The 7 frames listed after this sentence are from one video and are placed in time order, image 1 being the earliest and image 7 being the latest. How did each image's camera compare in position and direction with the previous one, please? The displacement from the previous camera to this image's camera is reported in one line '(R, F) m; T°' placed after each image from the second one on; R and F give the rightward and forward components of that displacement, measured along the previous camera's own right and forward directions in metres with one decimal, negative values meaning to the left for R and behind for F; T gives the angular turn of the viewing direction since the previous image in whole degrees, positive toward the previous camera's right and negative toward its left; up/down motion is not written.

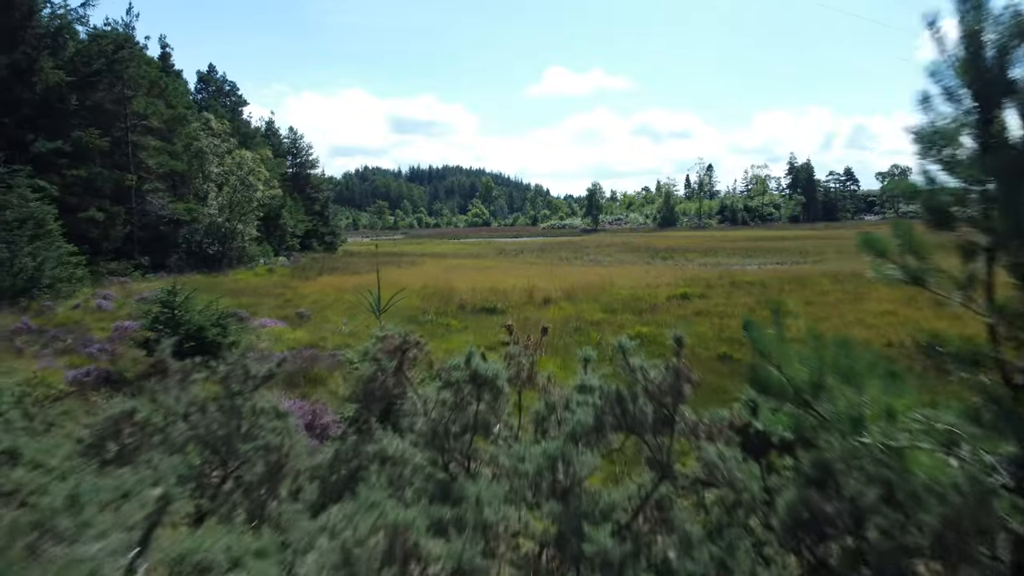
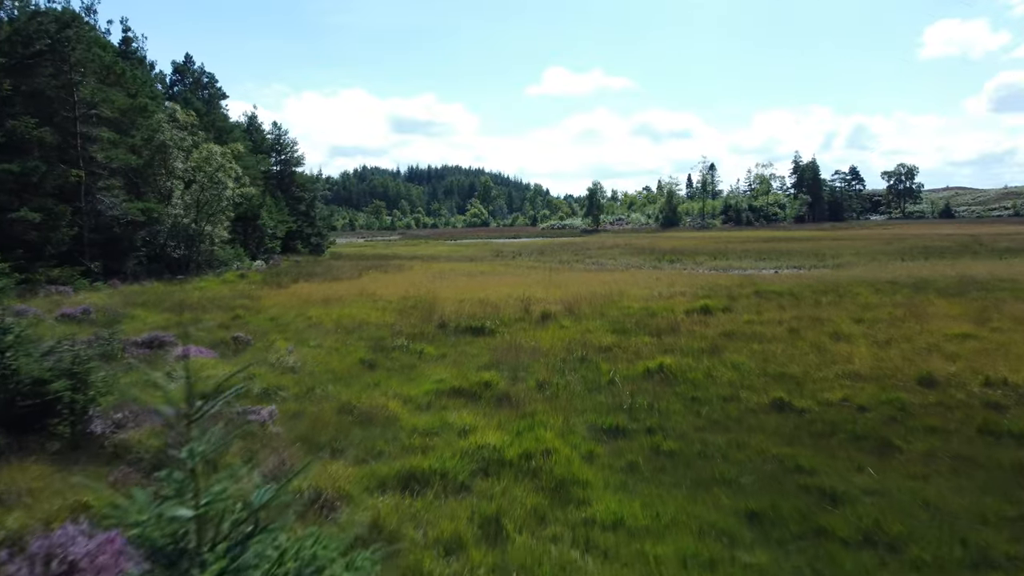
(+0.2, +3.3) m; 0°
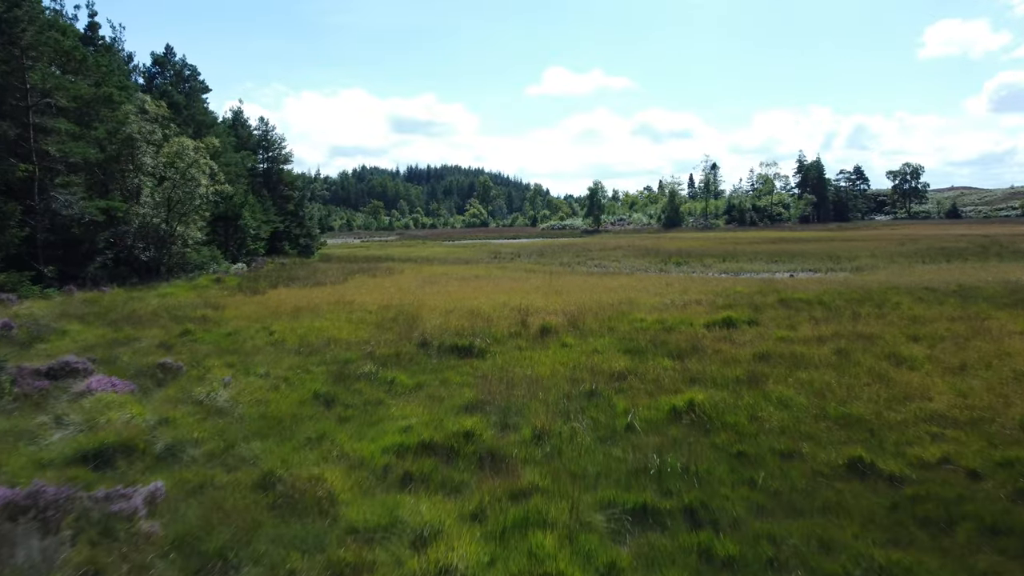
(+0.1, +2.5) m; 0°
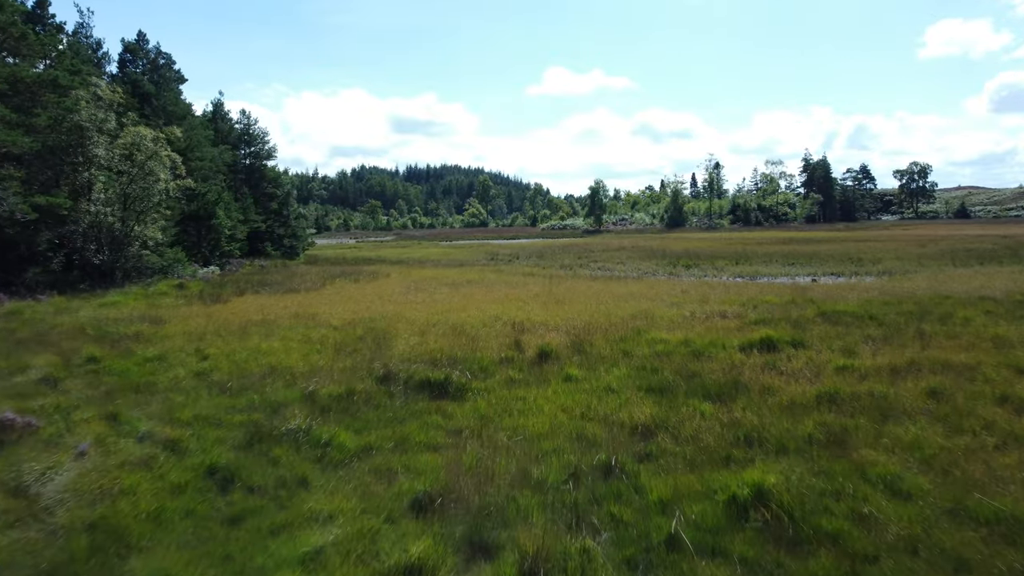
(+0.2, +3.2) m; 0°
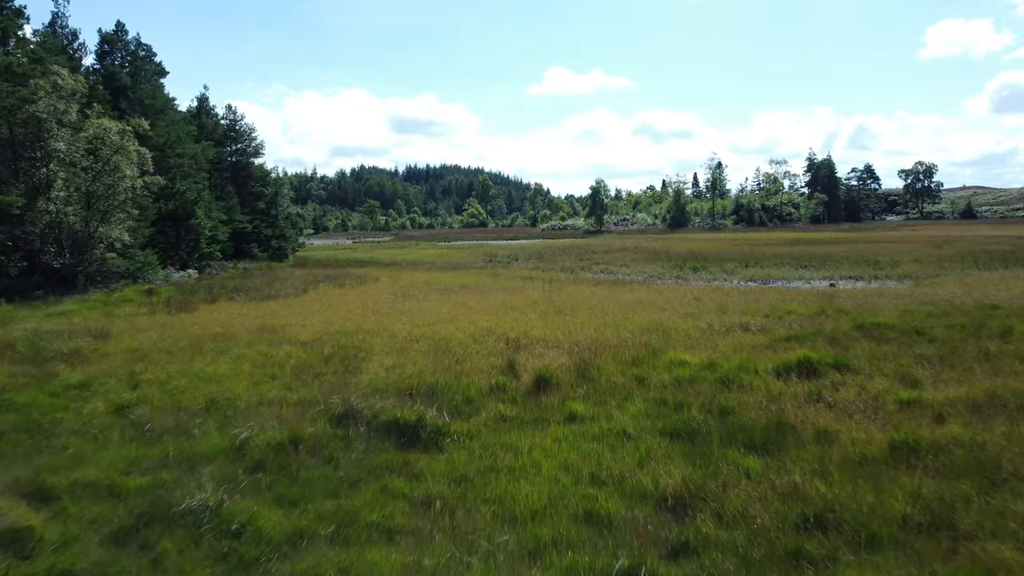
(+0.1, +2.2) m; 0°
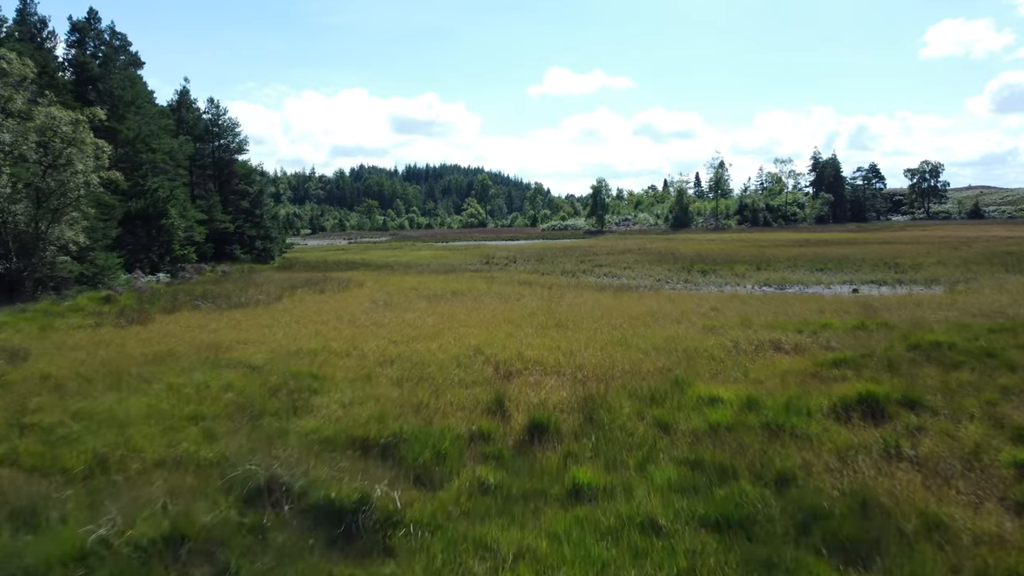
(+0.1, +2.4) m; 0°
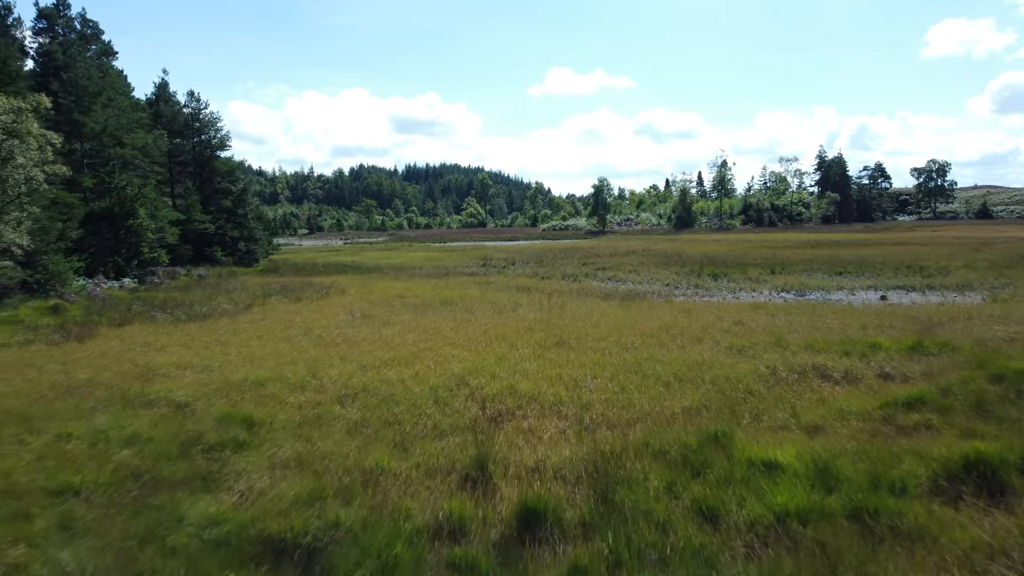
(+0.1, +2.5) m; 0°
